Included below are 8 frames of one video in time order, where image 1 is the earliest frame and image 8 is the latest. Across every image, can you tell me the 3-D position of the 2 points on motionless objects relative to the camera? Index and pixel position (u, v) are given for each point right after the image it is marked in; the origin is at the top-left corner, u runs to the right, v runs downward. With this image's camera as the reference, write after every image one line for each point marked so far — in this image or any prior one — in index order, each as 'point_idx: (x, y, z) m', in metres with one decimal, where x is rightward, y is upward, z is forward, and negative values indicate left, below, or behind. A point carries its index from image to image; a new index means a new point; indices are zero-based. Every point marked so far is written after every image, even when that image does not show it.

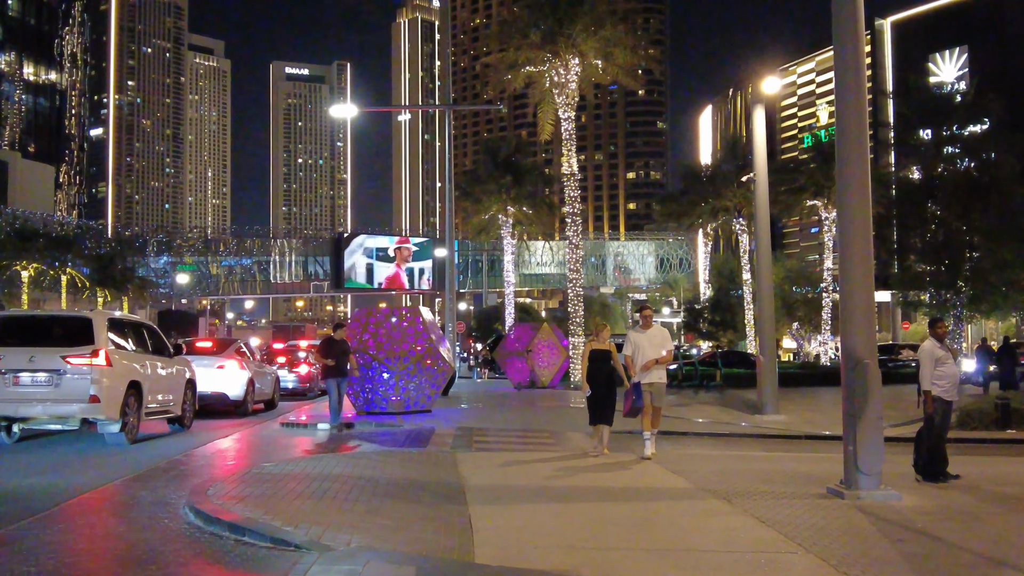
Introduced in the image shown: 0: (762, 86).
0: (+4.8, +3.8, +18.3) m
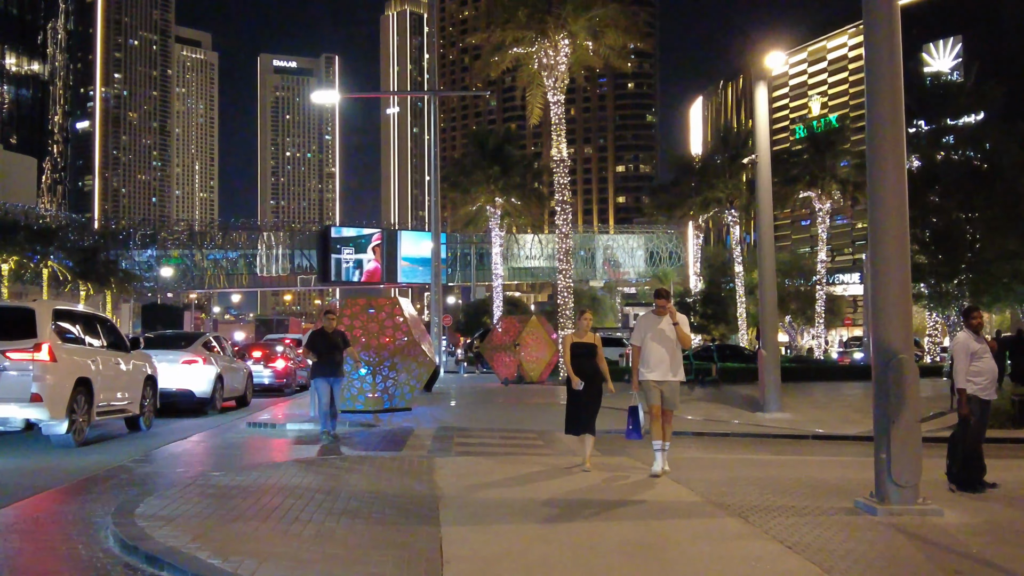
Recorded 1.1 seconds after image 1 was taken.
0: (+4.5, +4.0, +17.1) m
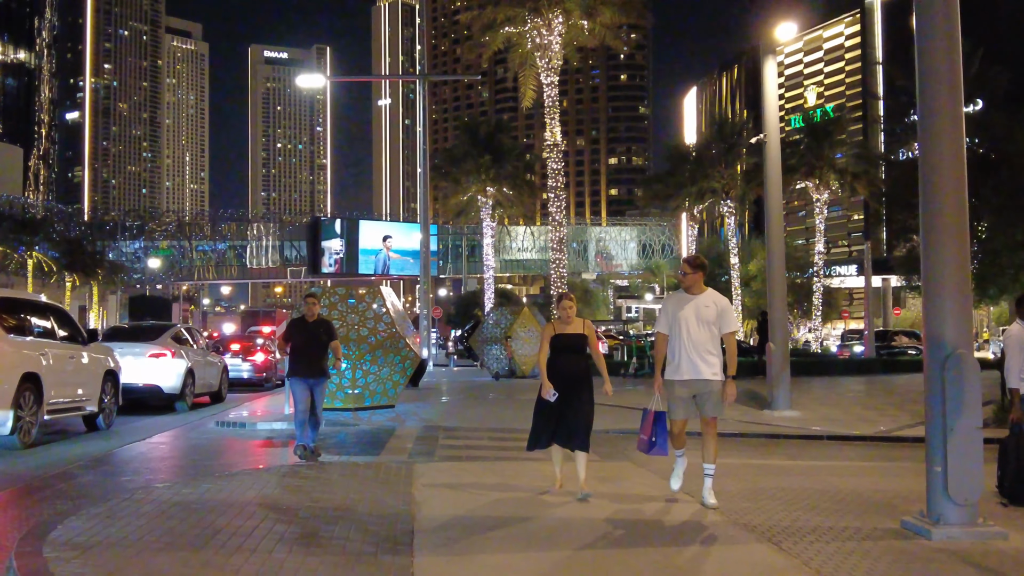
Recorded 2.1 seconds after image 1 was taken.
0: (+4.4, +4.2, +16.0) m
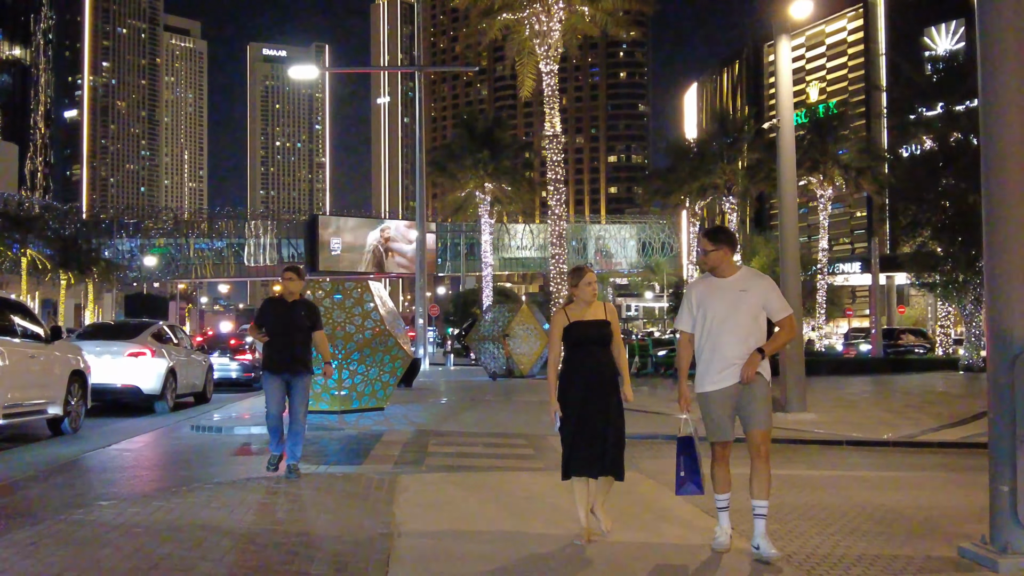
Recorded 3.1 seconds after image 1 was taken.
0: (+4.3, +4.3, +15.0) m
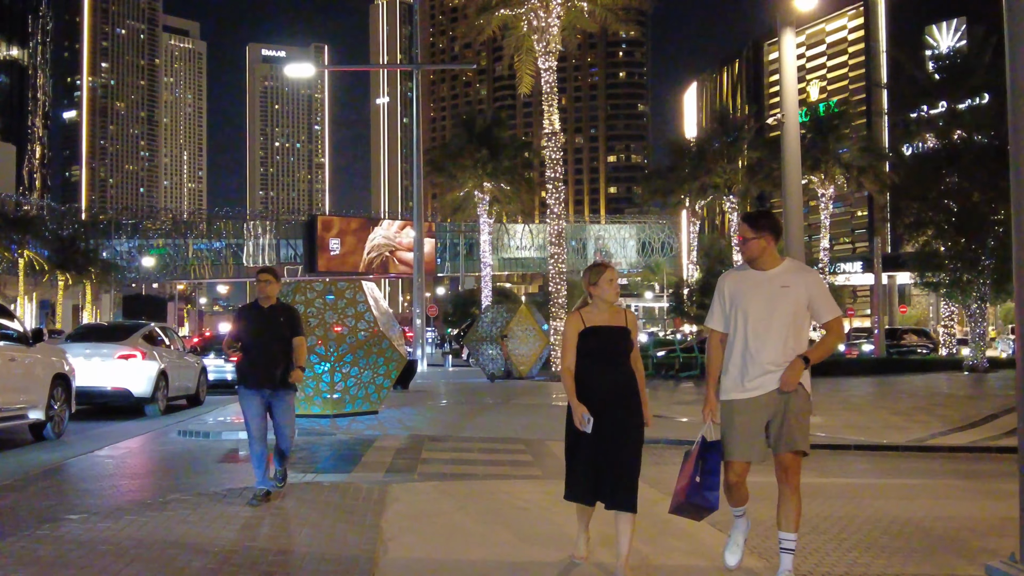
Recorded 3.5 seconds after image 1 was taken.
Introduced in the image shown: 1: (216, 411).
0: (+4.3, +4.3, +14.6) m
1: (-5.8, -2.4, +18.6) m
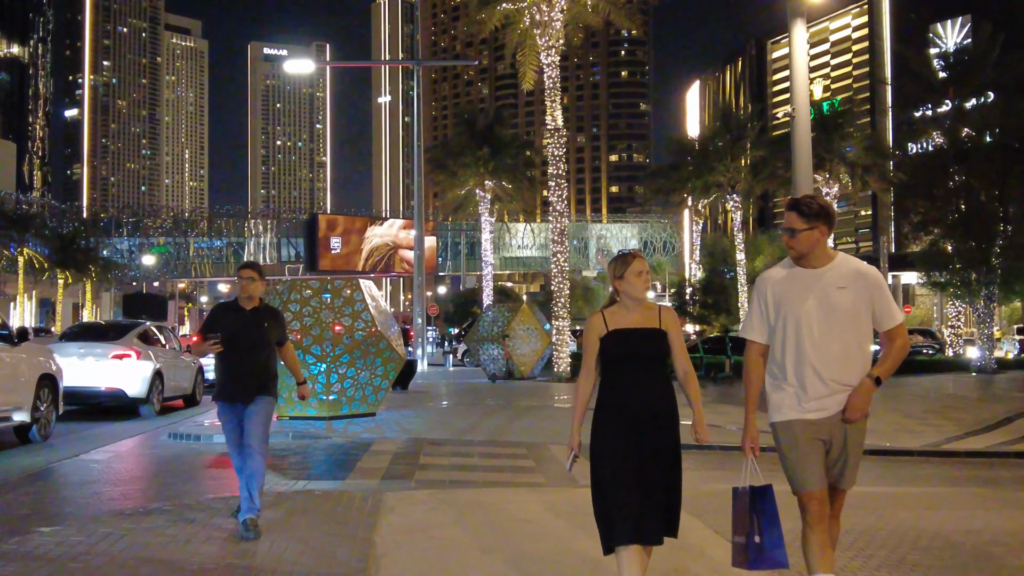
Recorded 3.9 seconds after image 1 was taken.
0: (+4.3, +4.3, +14.1) m
1: (-5.7, -2.4, +18.2) m
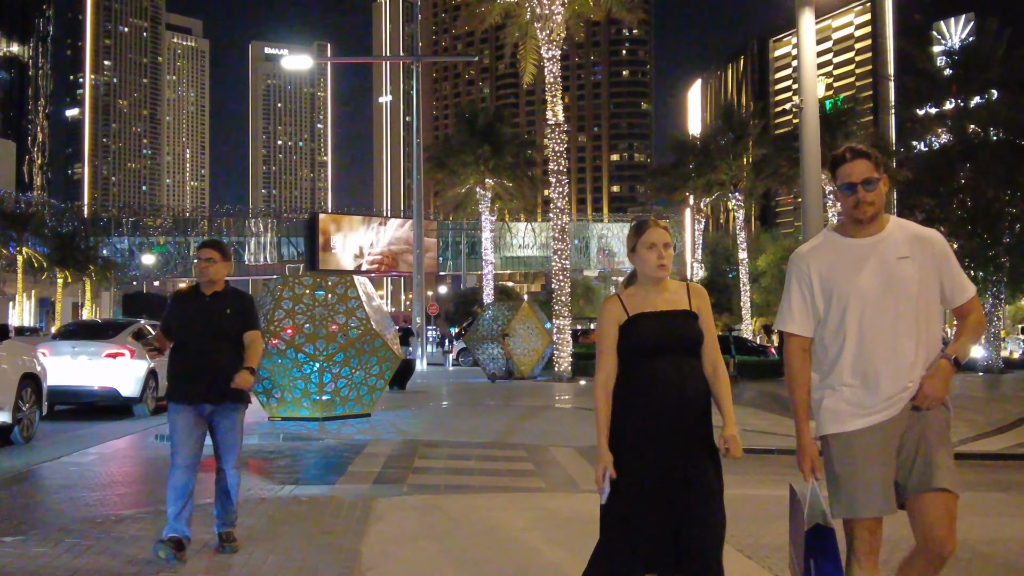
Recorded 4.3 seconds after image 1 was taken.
0: (+4.3, +4.4, +13.7) m
1: (-5.7, -2.3, +17.8) m
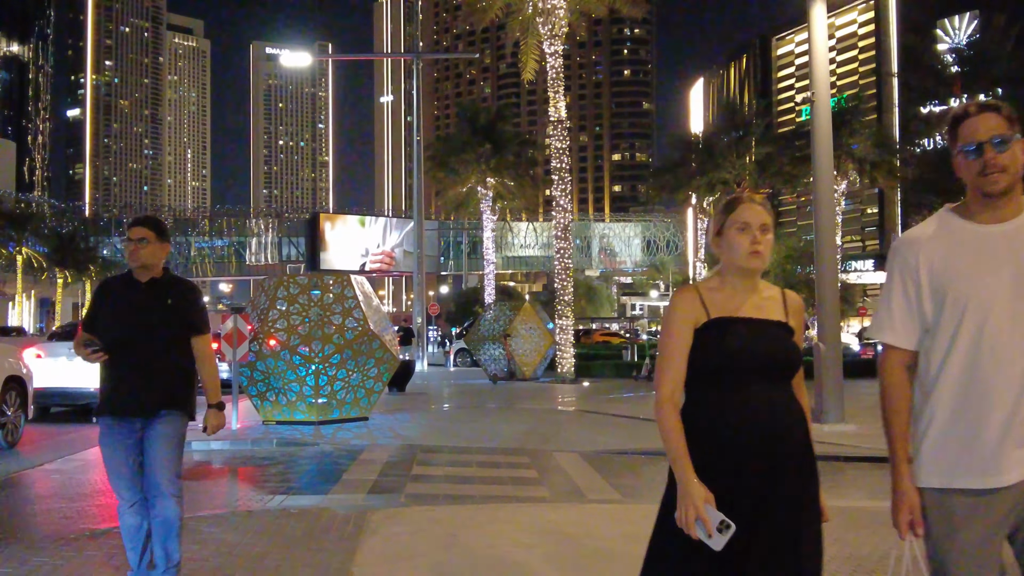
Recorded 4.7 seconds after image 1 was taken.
0: (+4.3, +4.4, +13.3) m
1: (-5.7, -2.3, +17.4) m
